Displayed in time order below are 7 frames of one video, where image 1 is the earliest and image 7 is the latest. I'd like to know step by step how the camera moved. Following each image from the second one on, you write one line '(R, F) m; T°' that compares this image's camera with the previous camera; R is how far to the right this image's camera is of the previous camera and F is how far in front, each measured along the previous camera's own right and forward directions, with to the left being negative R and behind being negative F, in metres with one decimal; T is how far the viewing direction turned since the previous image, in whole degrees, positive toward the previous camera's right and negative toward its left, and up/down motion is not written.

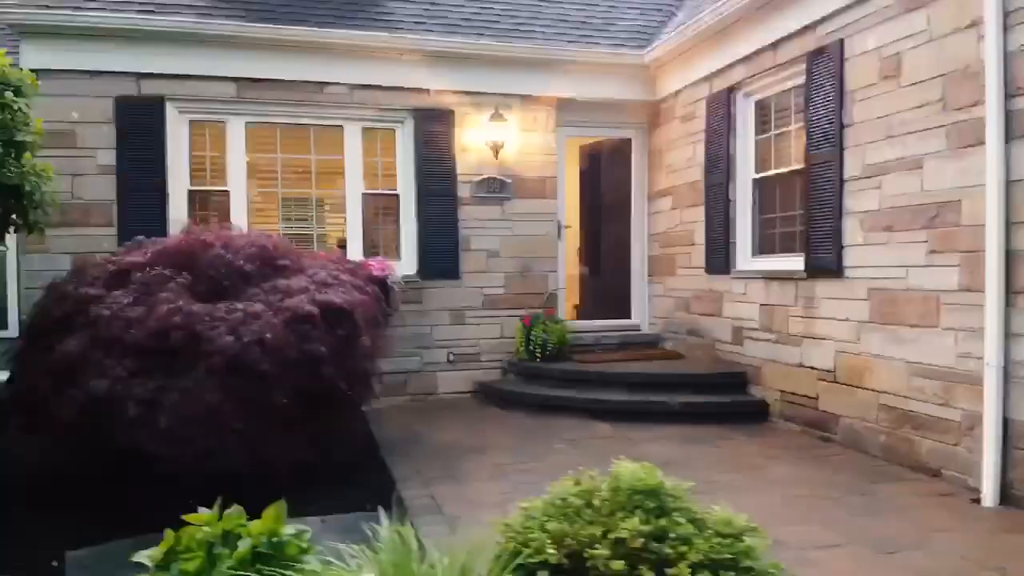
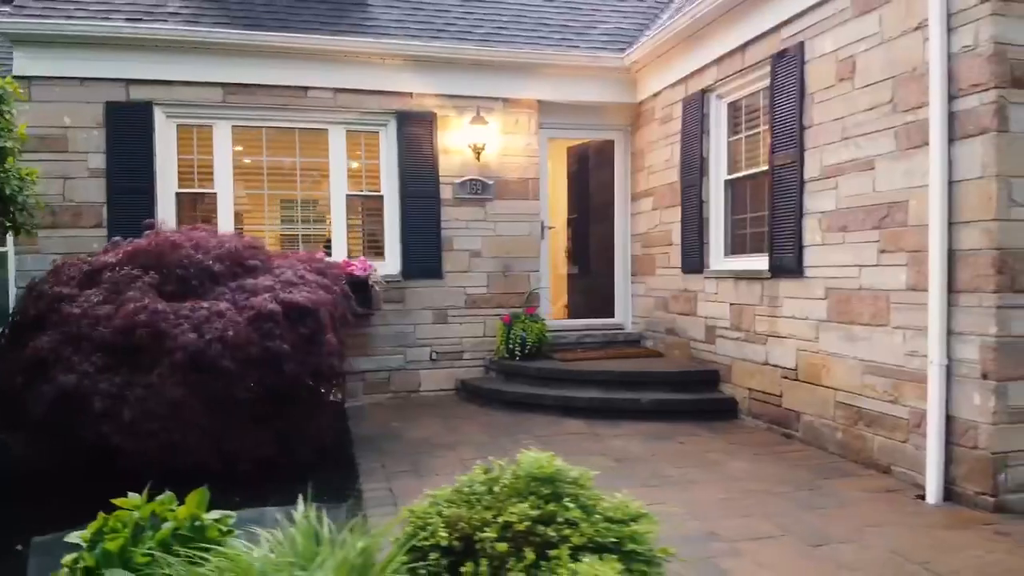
(+0.3, -0.1) m; -2°
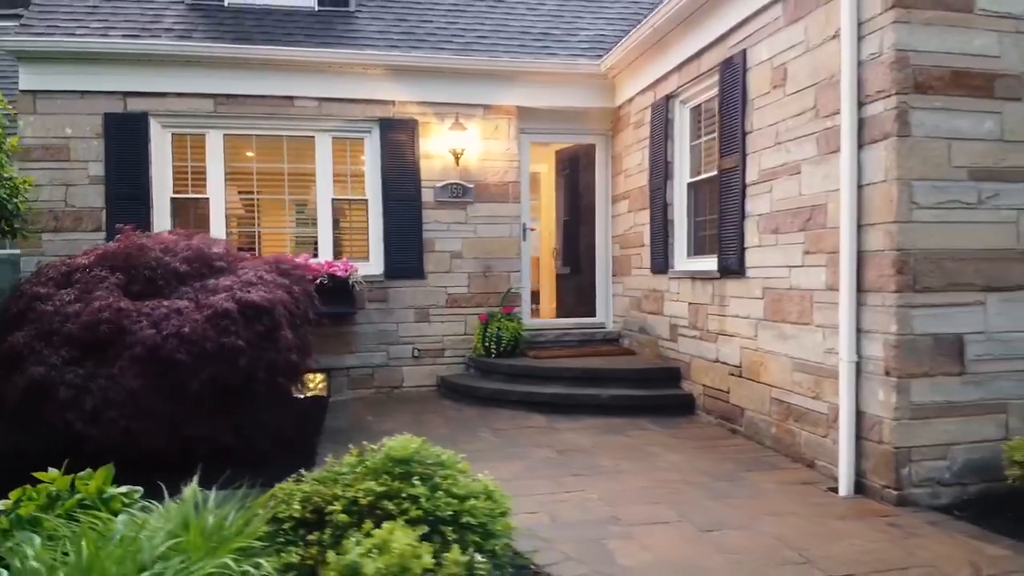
(+0.6, -0.2) m; -3°
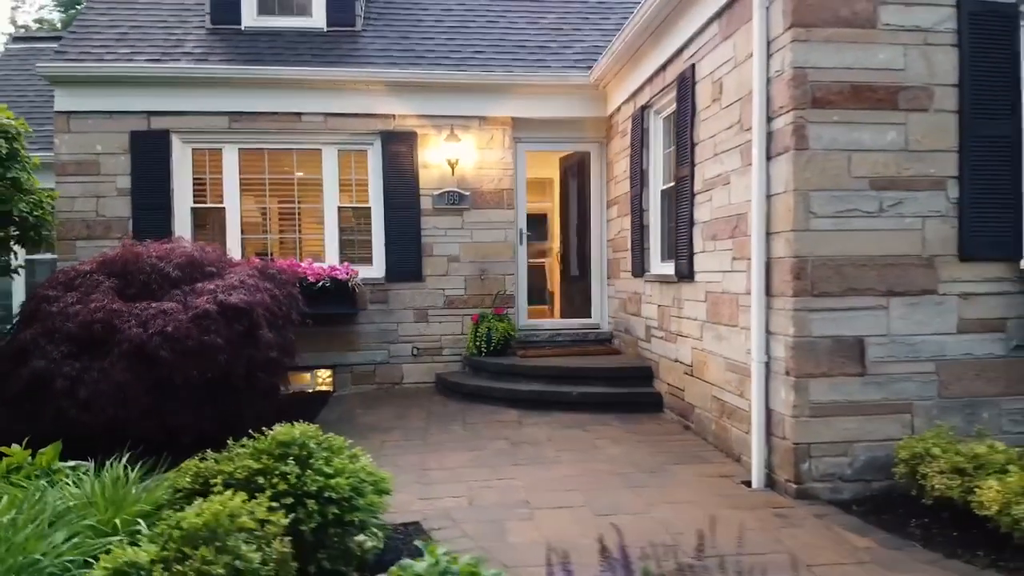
(+0.7, -0.3) m; -5°
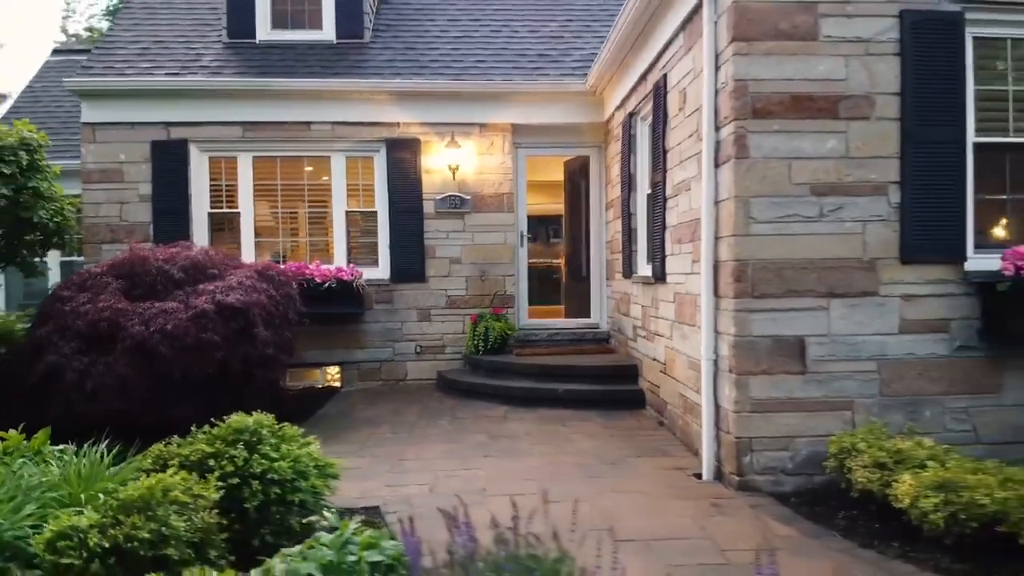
(+0.5, -0.3) m; -3°
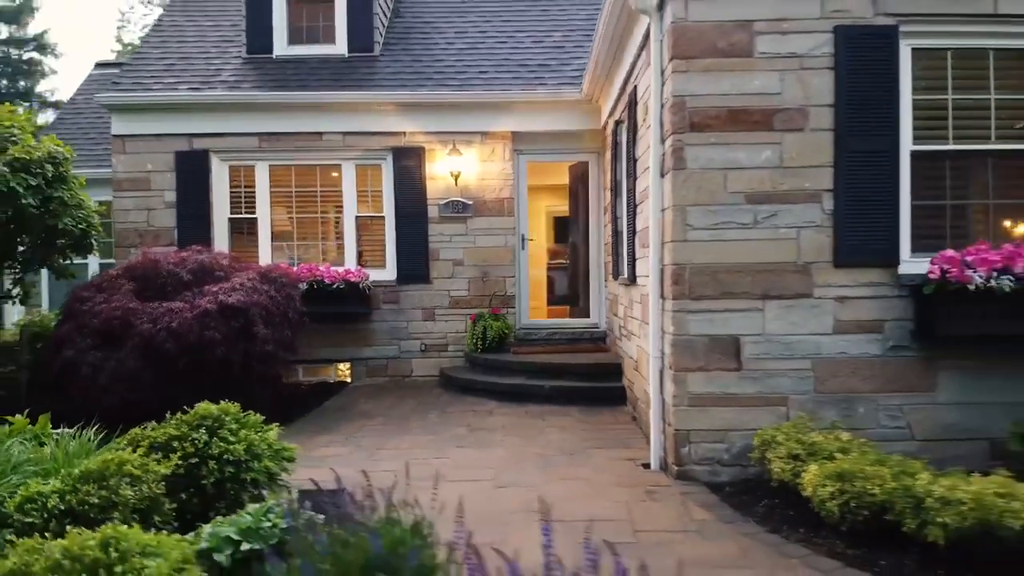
(+0.5, -0.3) m; -4°
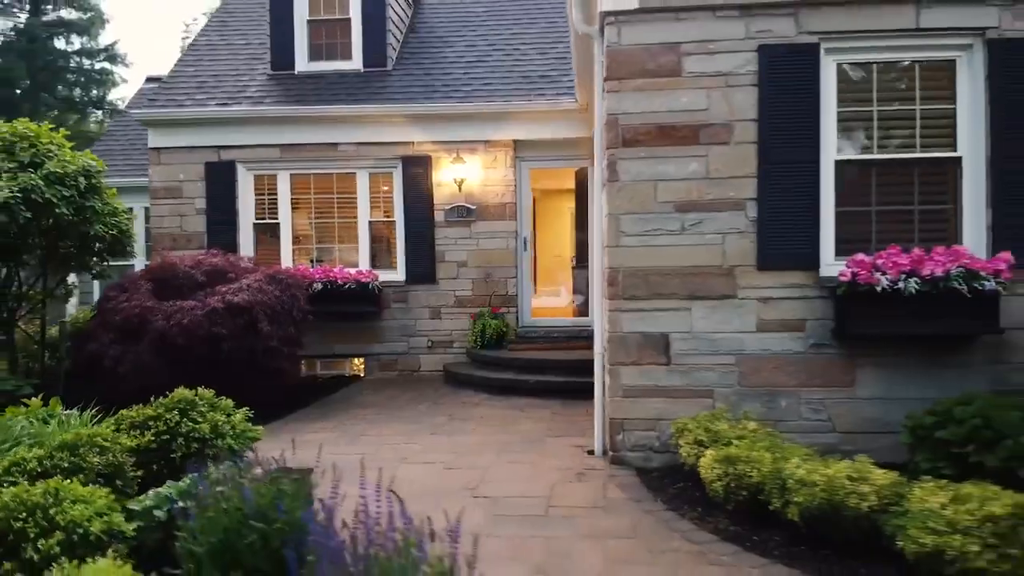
(+0.7, -0.4) m; -5°
